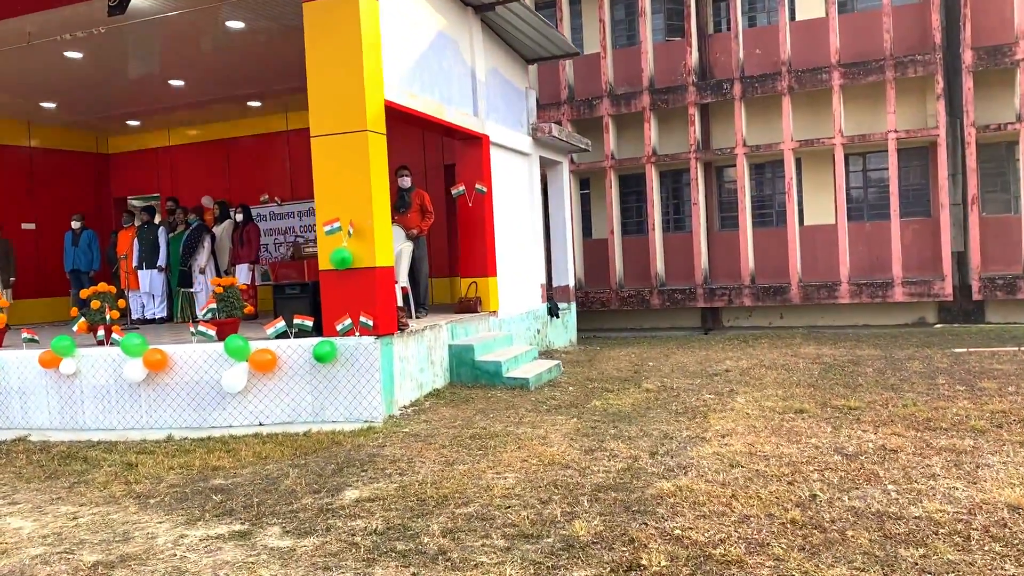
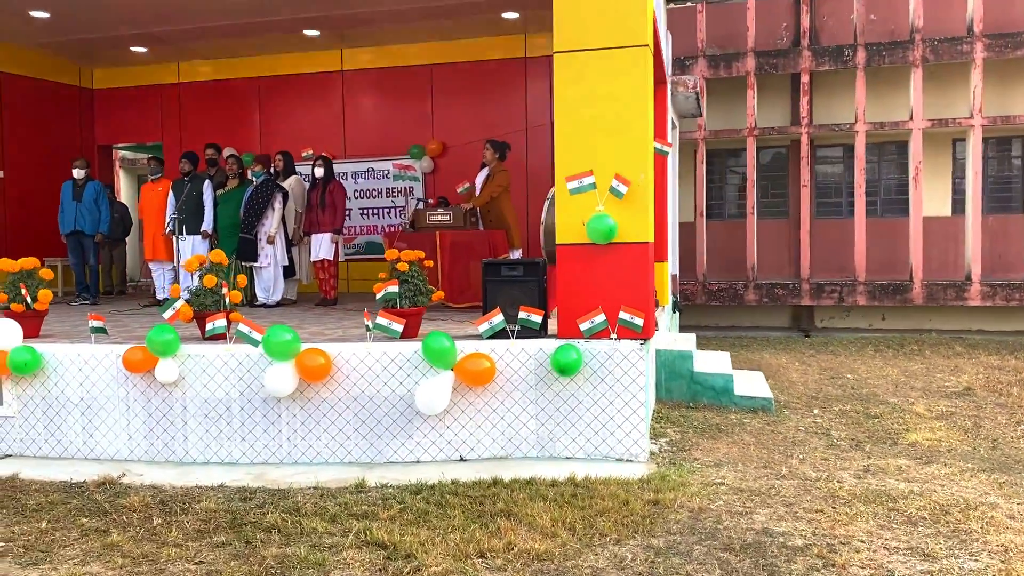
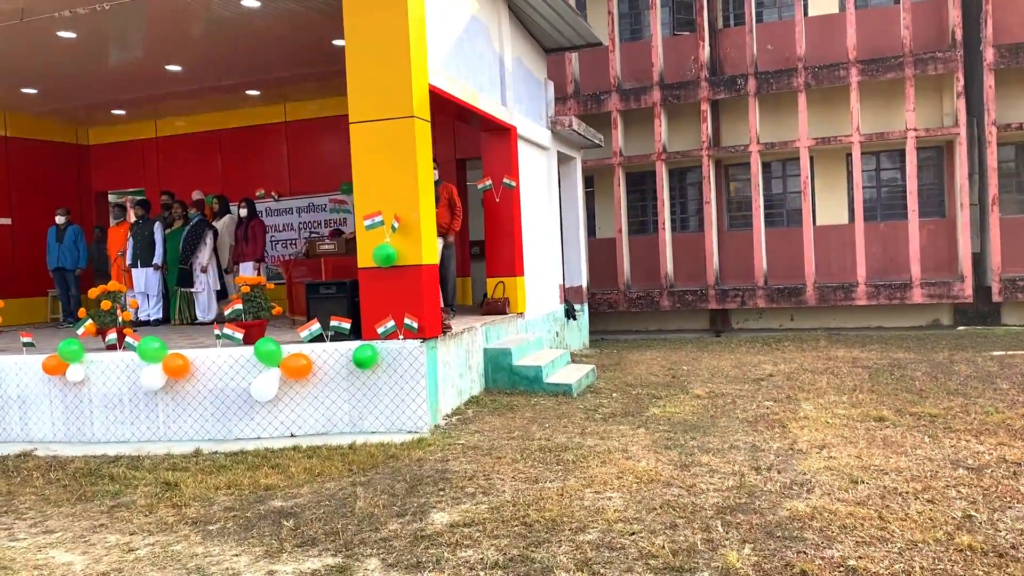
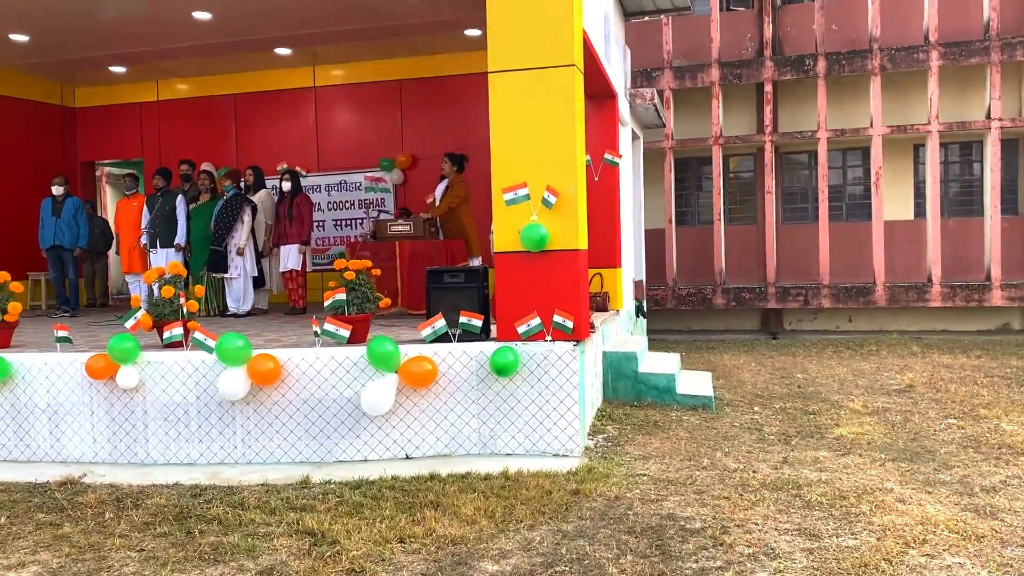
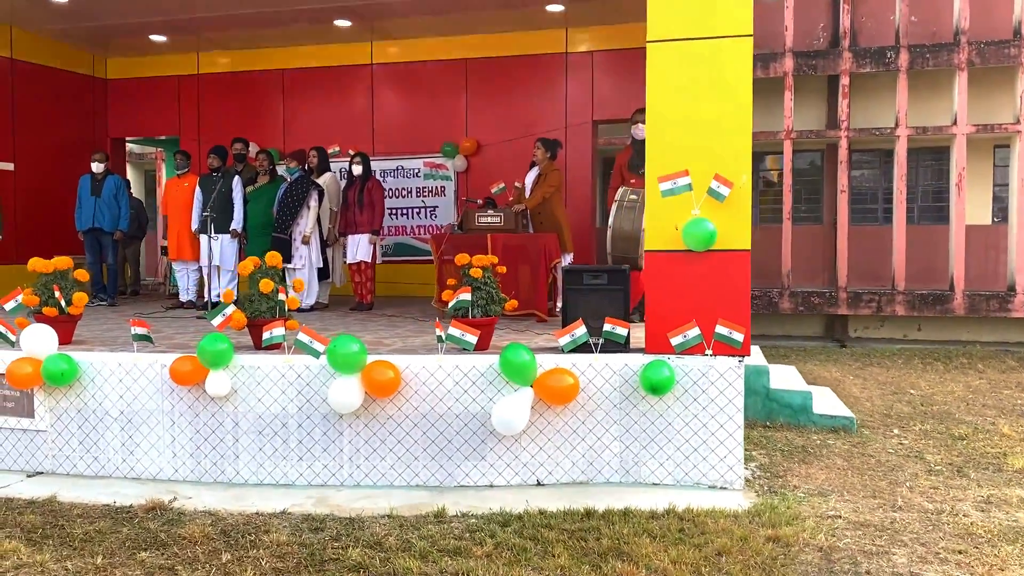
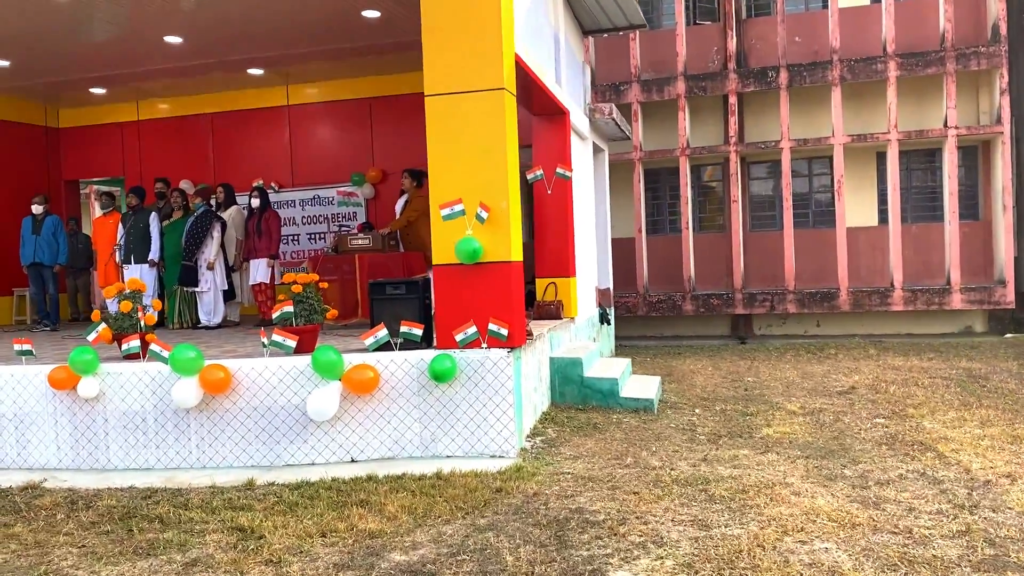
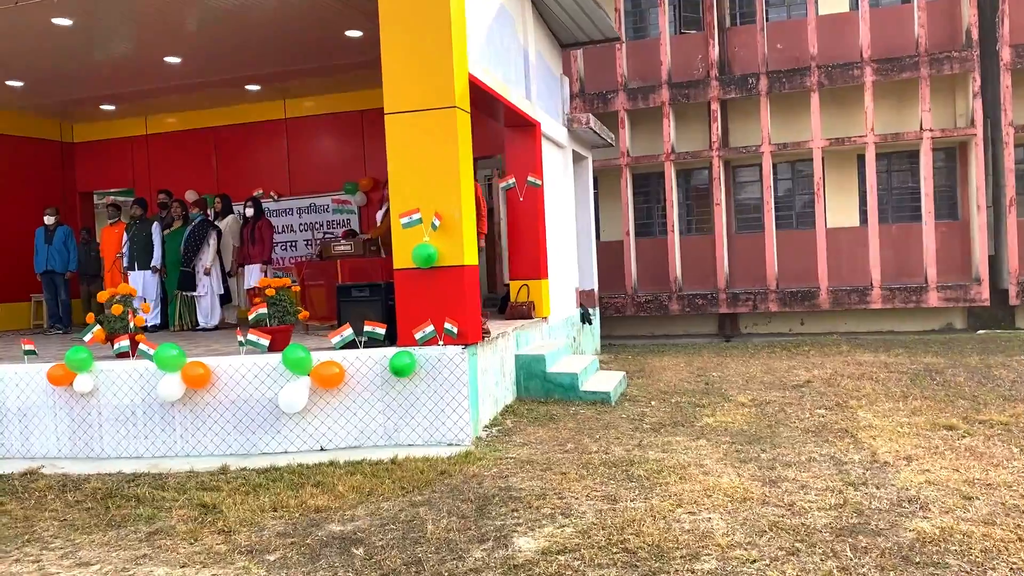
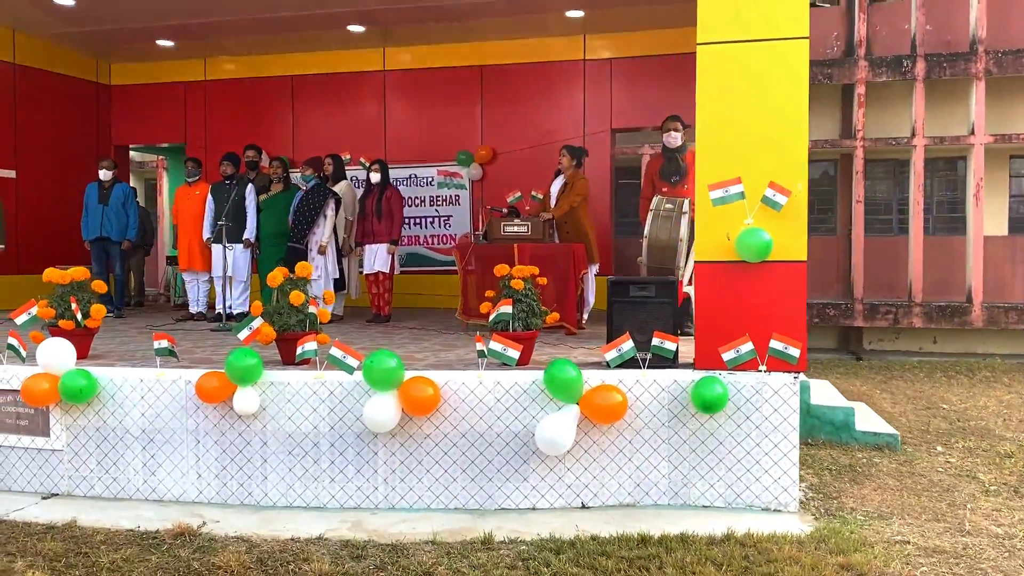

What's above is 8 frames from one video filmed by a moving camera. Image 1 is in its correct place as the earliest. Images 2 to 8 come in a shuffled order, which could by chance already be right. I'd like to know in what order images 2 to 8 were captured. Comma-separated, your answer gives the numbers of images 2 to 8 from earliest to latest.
3, 7, 6, 4, 2, 5, 8
